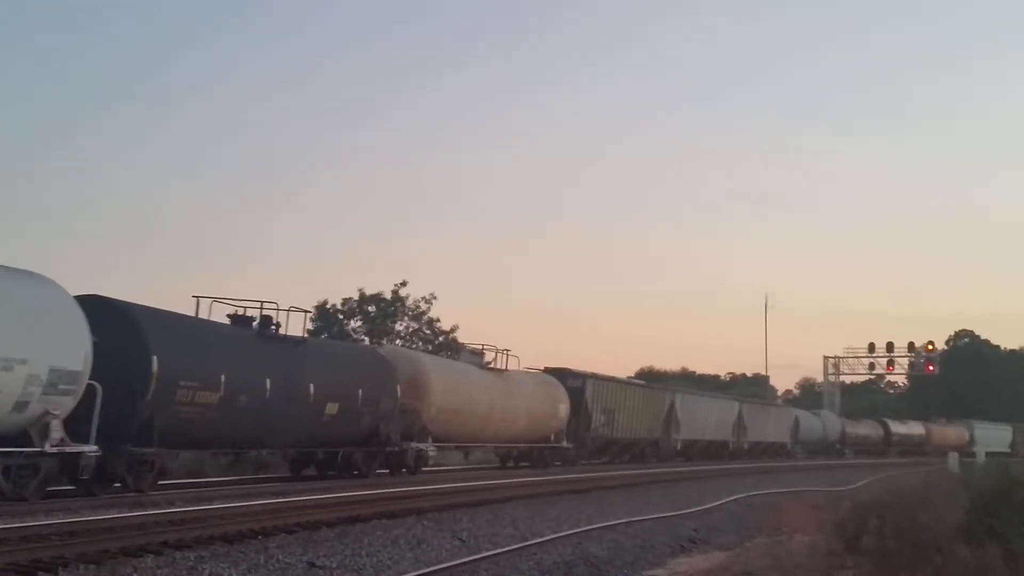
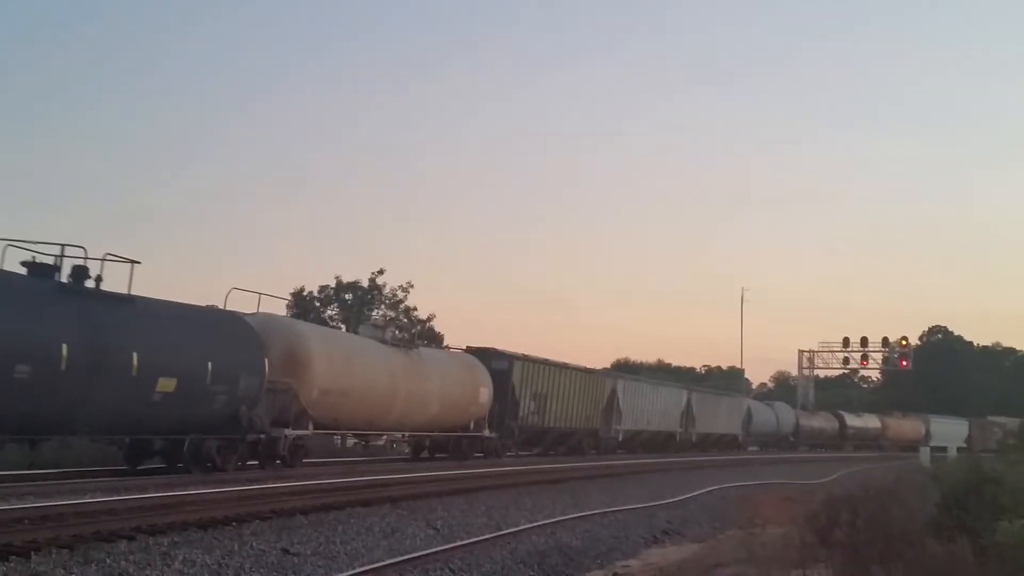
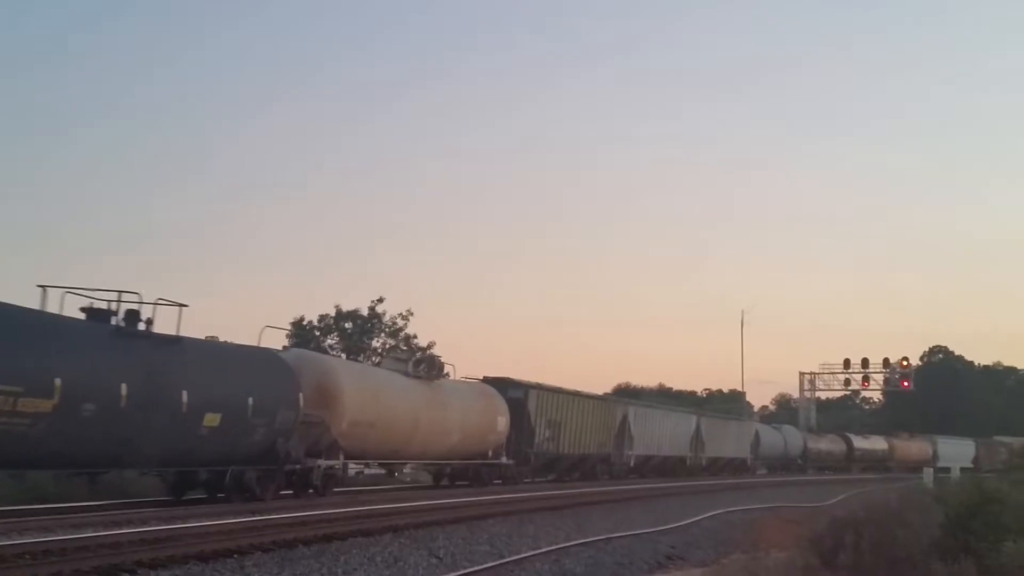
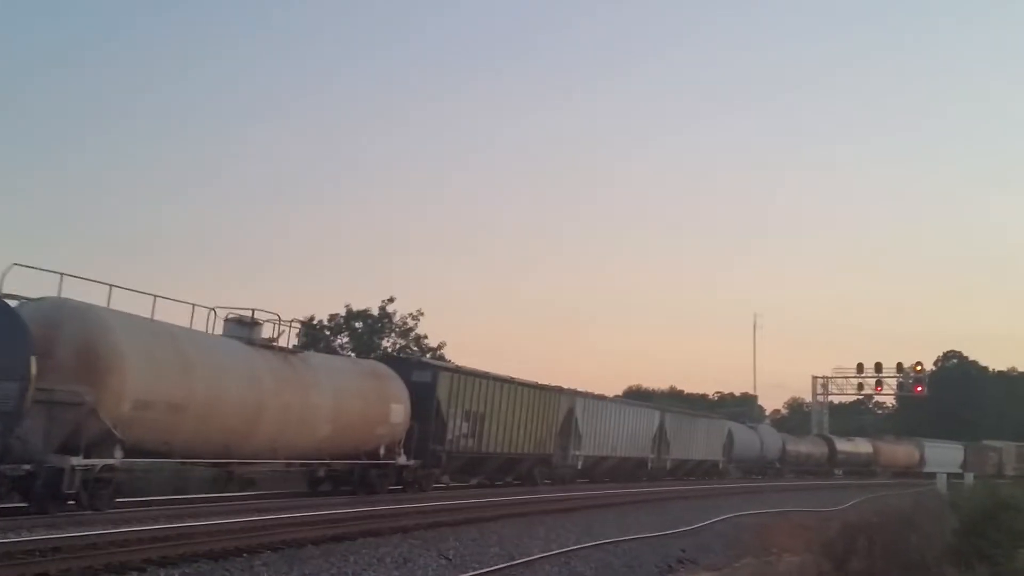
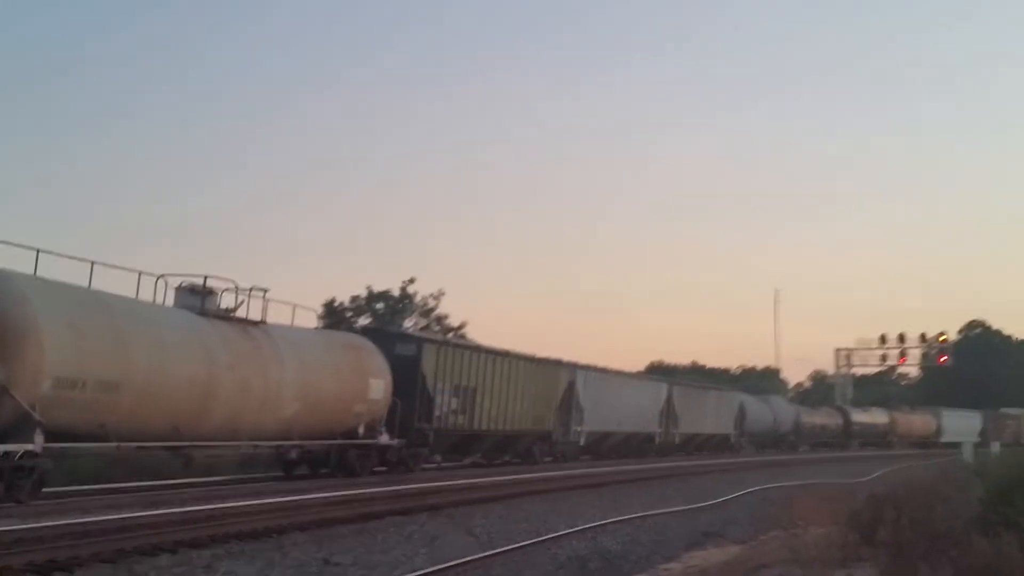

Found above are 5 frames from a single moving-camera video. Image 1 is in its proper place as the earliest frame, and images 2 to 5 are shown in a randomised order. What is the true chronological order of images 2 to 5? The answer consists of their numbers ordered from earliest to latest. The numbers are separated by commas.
3, 2, 4, 5
